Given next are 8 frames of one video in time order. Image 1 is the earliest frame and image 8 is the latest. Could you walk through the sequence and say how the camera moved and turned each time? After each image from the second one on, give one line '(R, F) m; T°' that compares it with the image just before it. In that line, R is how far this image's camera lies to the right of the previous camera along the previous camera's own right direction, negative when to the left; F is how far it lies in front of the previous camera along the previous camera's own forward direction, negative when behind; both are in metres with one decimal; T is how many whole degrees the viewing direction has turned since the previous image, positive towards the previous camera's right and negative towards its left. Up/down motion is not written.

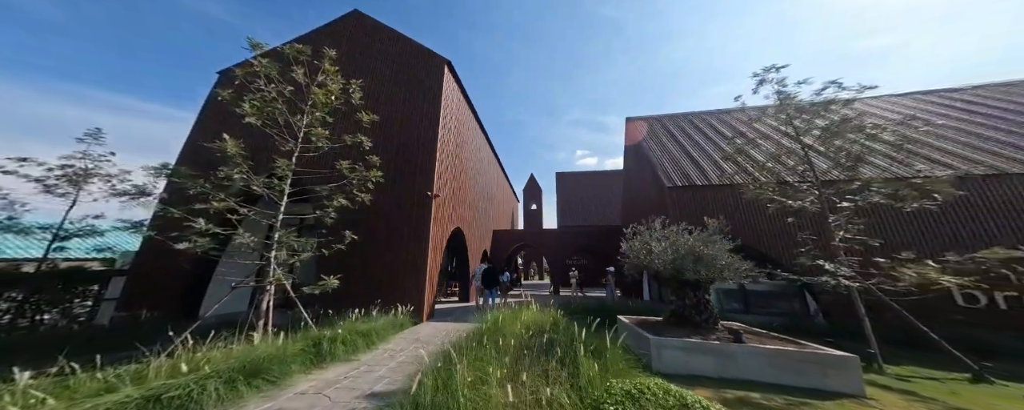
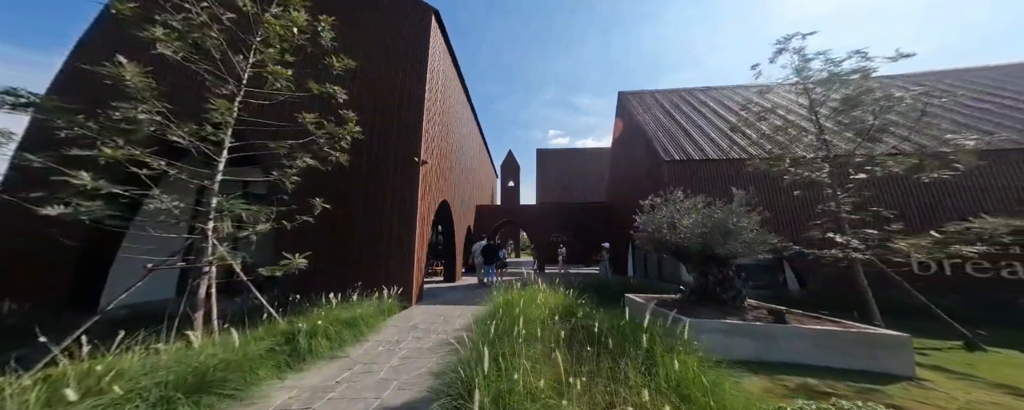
(-0.6, +0.7) m; +6°
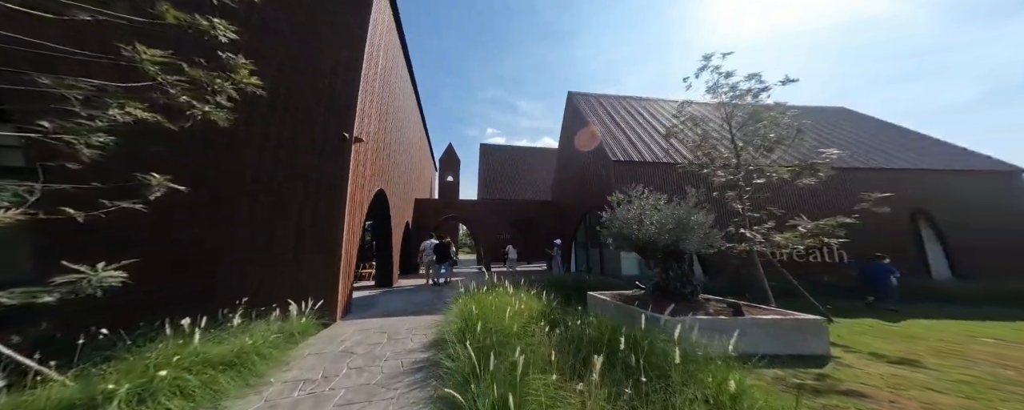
(-0.5, +0.7) m; +14°
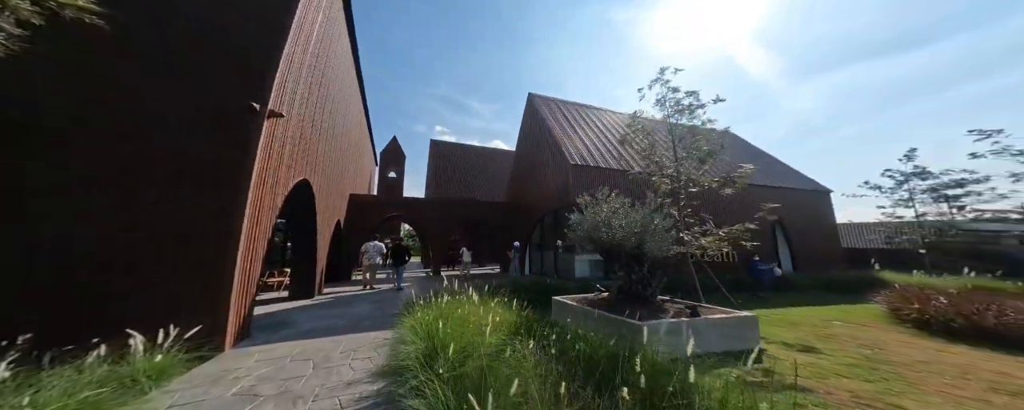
(-0.3, +0.4) m; +11°
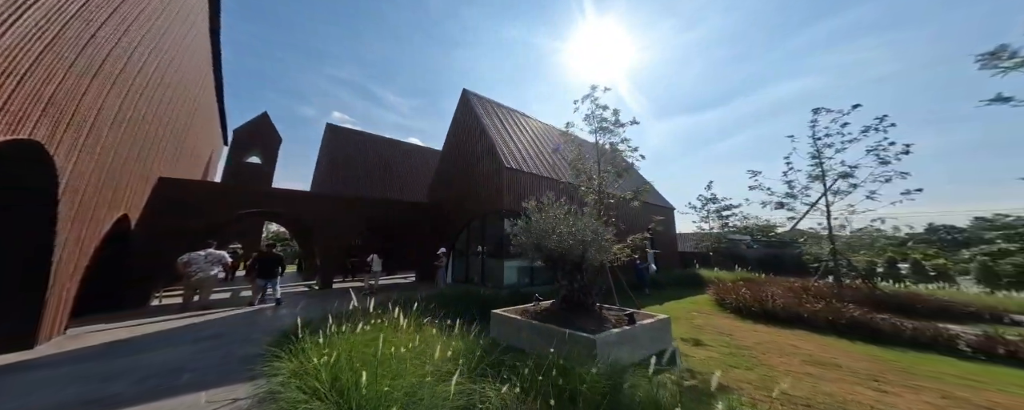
(-0.5, +0.6) m; +18°
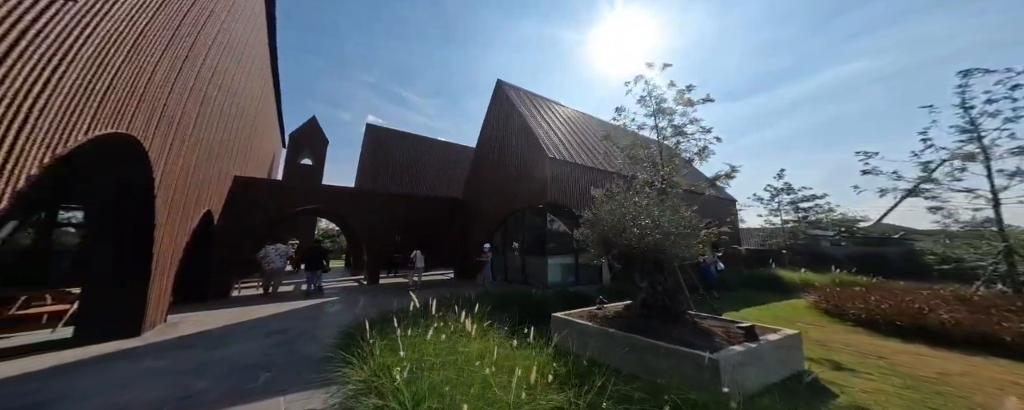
(-0.4, +0.8) m; -7°
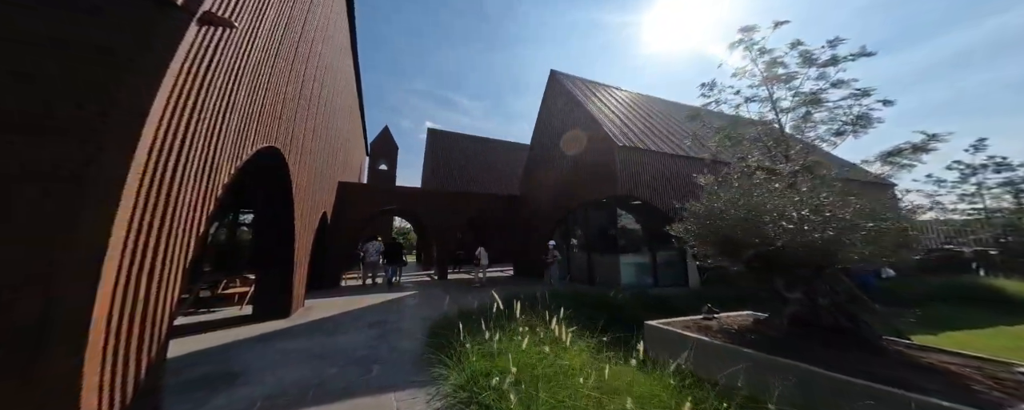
(-0.3, +0.6) m; -12°
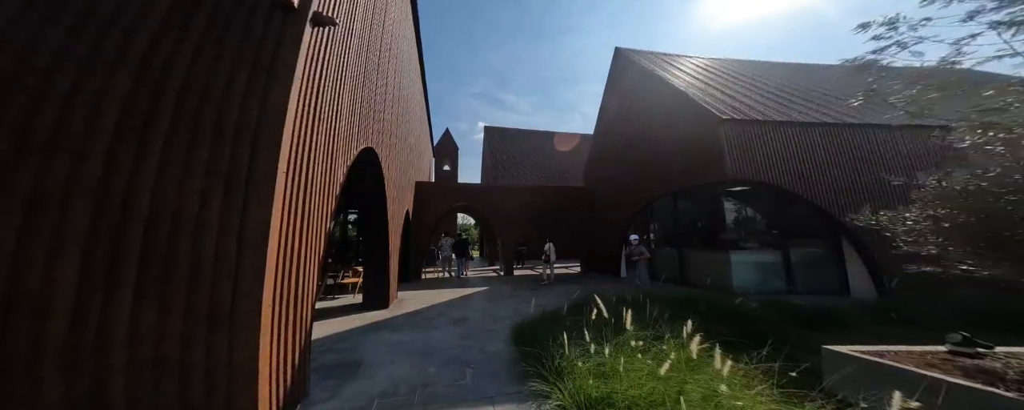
(-0.8, +0.7) m; -11°
